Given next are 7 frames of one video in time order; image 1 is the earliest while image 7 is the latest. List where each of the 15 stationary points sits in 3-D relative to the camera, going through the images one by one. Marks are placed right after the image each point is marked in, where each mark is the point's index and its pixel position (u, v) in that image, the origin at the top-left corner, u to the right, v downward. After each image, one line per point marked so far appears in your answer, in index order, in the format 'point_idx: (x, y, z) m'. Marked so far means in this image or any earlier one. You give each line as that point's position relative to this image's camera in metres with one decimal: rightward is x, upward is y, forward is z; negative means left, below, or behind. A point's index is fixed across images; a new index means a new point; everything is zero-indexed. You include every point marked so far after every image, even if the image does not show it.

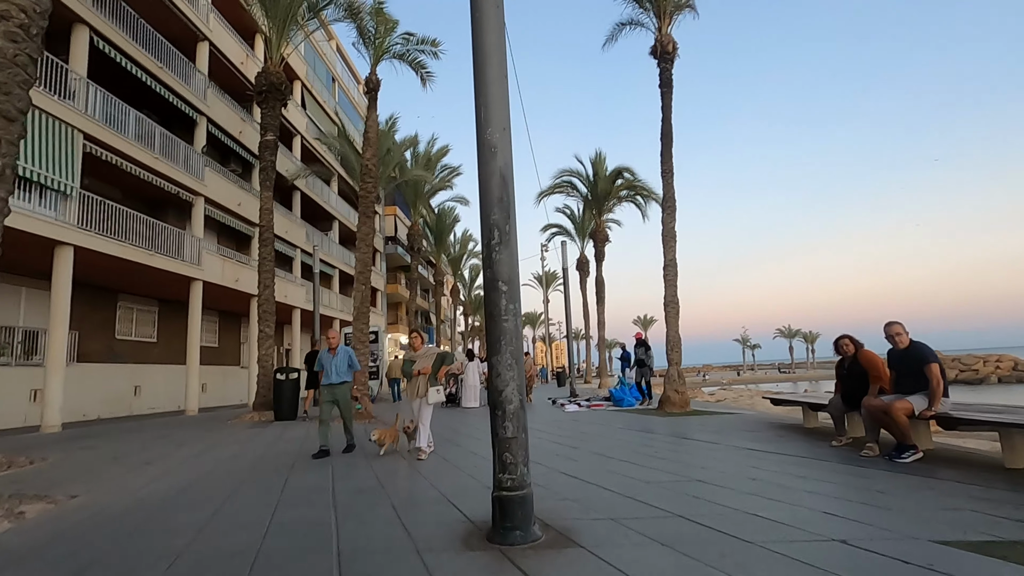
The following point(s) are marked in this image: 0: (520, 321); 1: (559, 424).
0: (+0.1, -0.2, +4.1) m
1: (+1.0, -3.3, +13.0) m
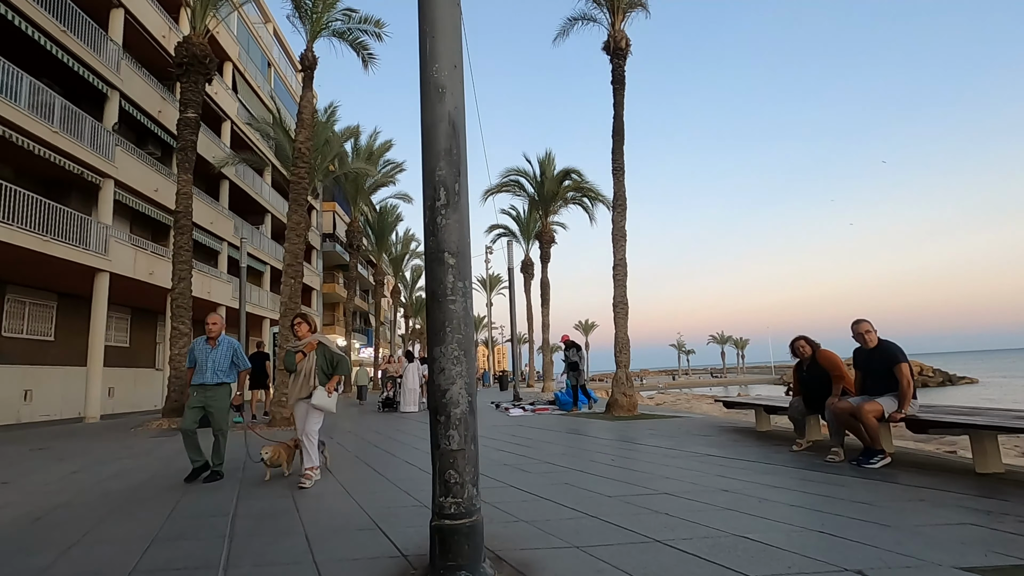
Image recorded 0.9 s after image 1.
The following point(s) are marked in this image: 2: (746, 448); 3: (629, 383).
0: (-0.3, -0.1, +3.2) m
1: (-0.3, -3.2, +12.2) m
2: (+3.5, -2.4, +8.0) m
3: (+3.2, -2.6, +14.6) m
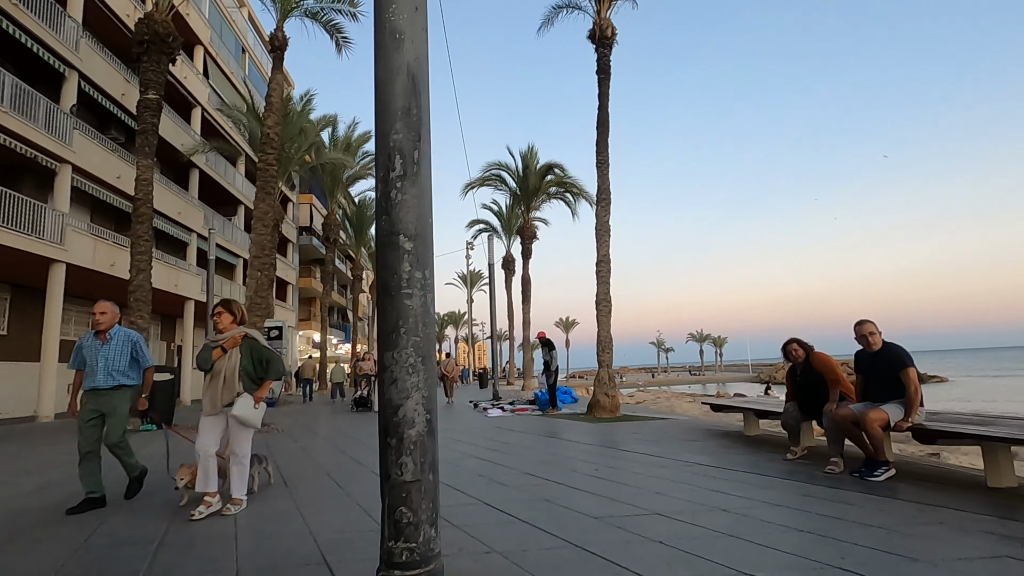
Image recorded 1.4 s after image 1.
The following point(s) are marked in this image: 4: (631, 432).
0: (-0.4, 0.0, +2.6) m
1: (-0.8, -3.1, +11.6) m
2: (+3.1, -2.3, +7.5) m
3: (+2.6, -2.5, +14.2) m
4: (+2.3, -2.8, +10.5) m
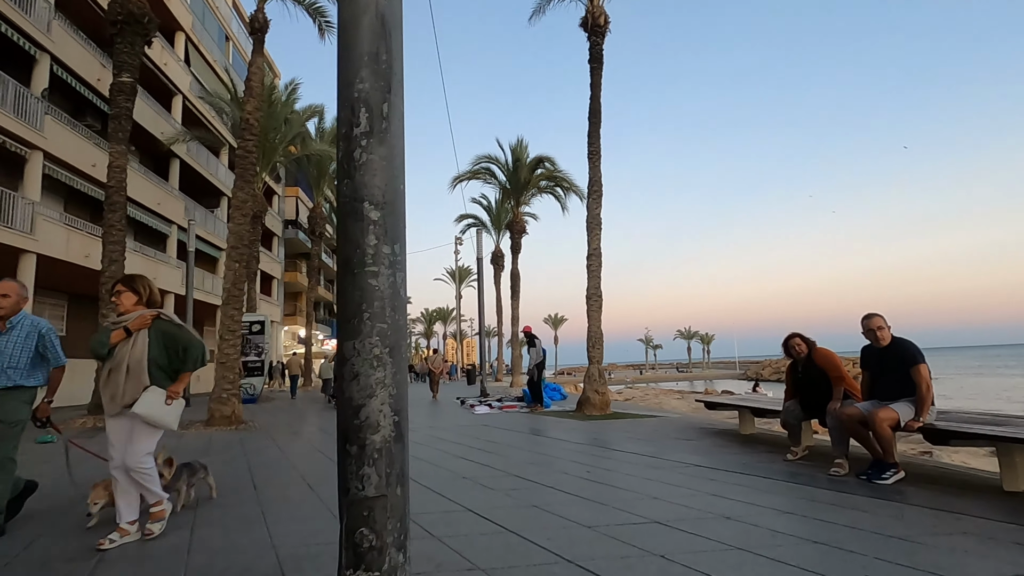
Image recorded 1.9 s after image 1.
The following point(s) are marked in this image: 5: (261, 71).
0: (-0.5, 0.0, +2.2) m
1: (-1.1, -3.0, +11.2) m
2: (+3.0, -2.2, +7.2) m
3: (+2.3, -2.4, +13.8) m
4: (+2.1, -2.7, +10.2) m
5: (-6.6, +5.7, +14.1) m
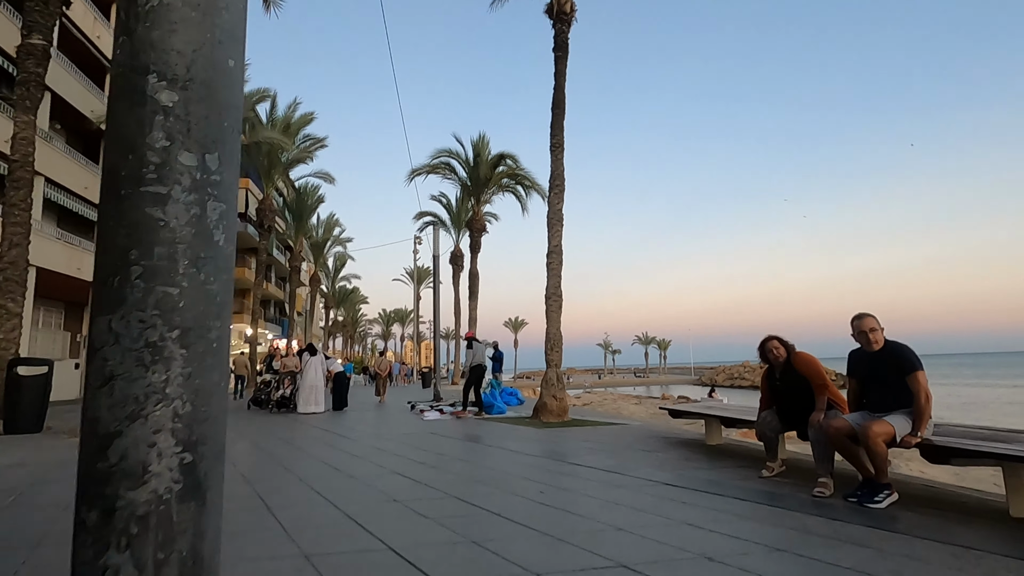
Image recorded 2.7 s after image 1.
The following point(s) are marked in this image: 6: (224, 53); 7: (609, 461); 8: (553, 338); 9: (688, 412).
0: (-0.7, +0.2, +1.3) m
1: (-2.1, -2.9, +10.2) m
2: (+2.3, -2.2, +6.5) m
3: (+1.2, -2.4, +13.1) m
4: (+1.2, -2.7, +9.4) m
5: (-7.6, +5.9, +12.7) m
6: (-0.7, +0.6, +1.4) m
7: (+1.3, -2.3, +7.1) m
8: (+1.0, -1.2, +13.2) m
9: (+2.9, -2.0, +8.7) m
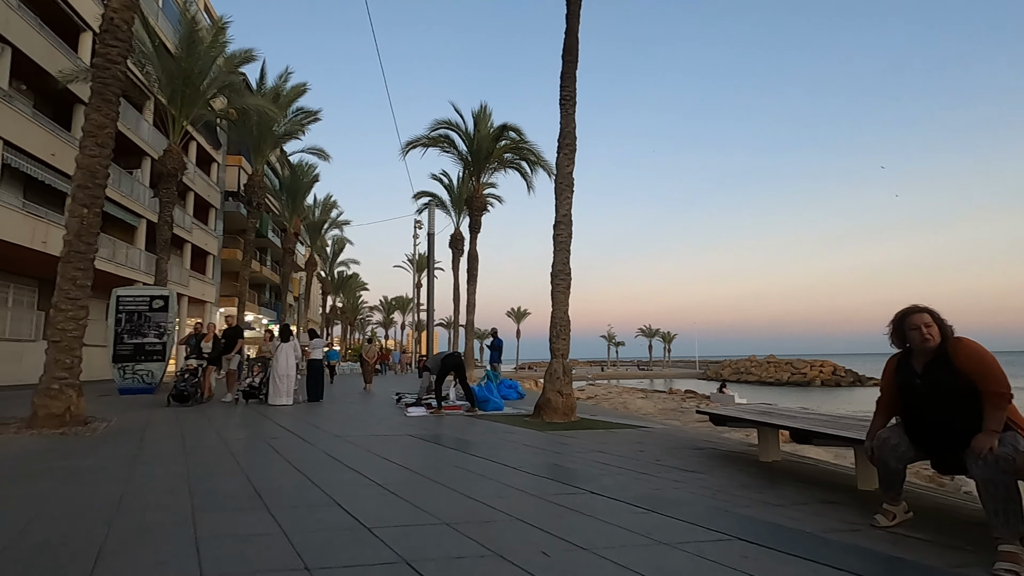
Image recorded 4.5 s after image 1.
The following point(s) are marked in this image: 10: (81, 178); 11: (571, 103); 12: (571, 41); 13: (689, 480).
0: (-0.8, +0.5, -0.7) m
1: (-2.1, -2.4, +8.3) m
2: (+2.2, -1.9, +4.5) m
3: (+1.1, -1.9, +11.1) m
4: (+1.1, -2.2, +7.4) m
5: (-7.5, +6.5, +10.7) m
6: (-0.8, +0.9, -0.7) m
7: (+1.2, -1.9, +5.1) m
8: (+1.0, -0.7, +11.2) m
9: (+2.8, -1.6, +6.7) m
10: (-7.9, +2.0, +9.8) m
11: (+1.3, +4.2, +12.1) m
12: (+1.4, +5.7, +12.3) m
13: (+1.8, -2.0, +5.5) m
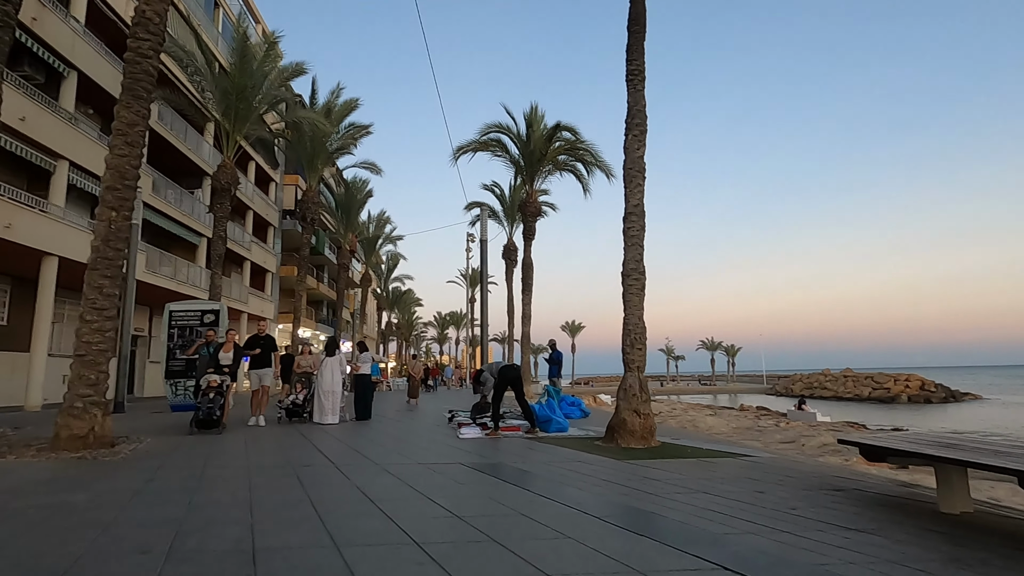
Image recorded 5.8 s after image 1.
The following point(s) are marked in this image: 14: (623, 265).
0: (-0.8, +0.8, -2.1) m
1: (-1.2, -2.4, +6.9) m
2: (+2.8, -1.7, +2.7) m
3: (+2.3, -1.9, +9.4) m
4: (+2.0, -2.2, +5.8) m
5: (-6.4, +6.4, +10.1) m
6: (-0.8, +1.2, -2.0) m
7: (+1.8, -1.8, +3.5) m
8: (+2.2, -0.8, +9.6) m
9: (+3.6, -1.5, +4.9) m
10: (-6.8, +1.8, +9.1) m
11: (+2.5, +4.1, +10.6) m
12: (+2.6, +5.6, +10.8) m
13: (+2.5, -1.8, +3.8) m
14: (+2.0, +0.4, +9.8) m
